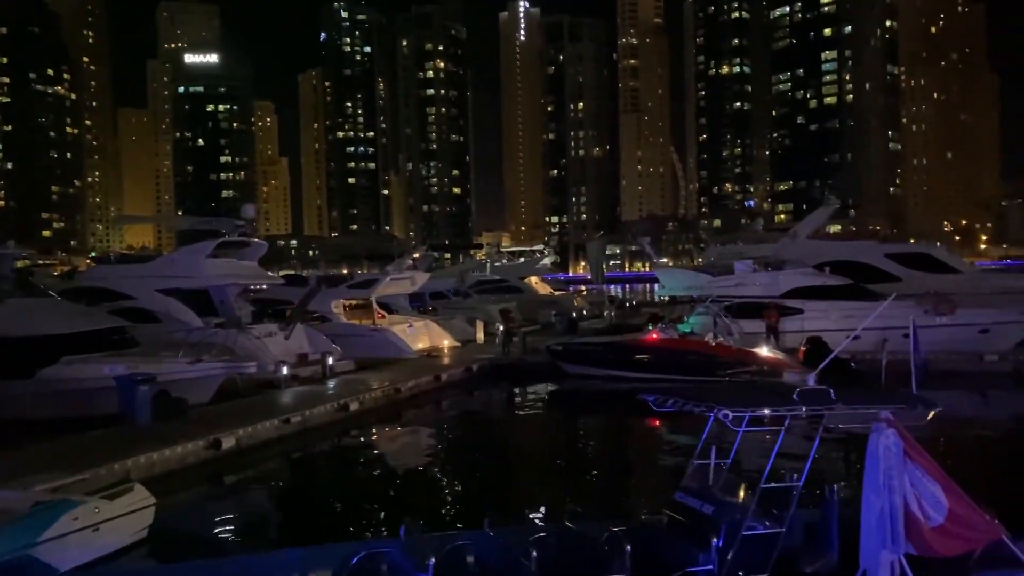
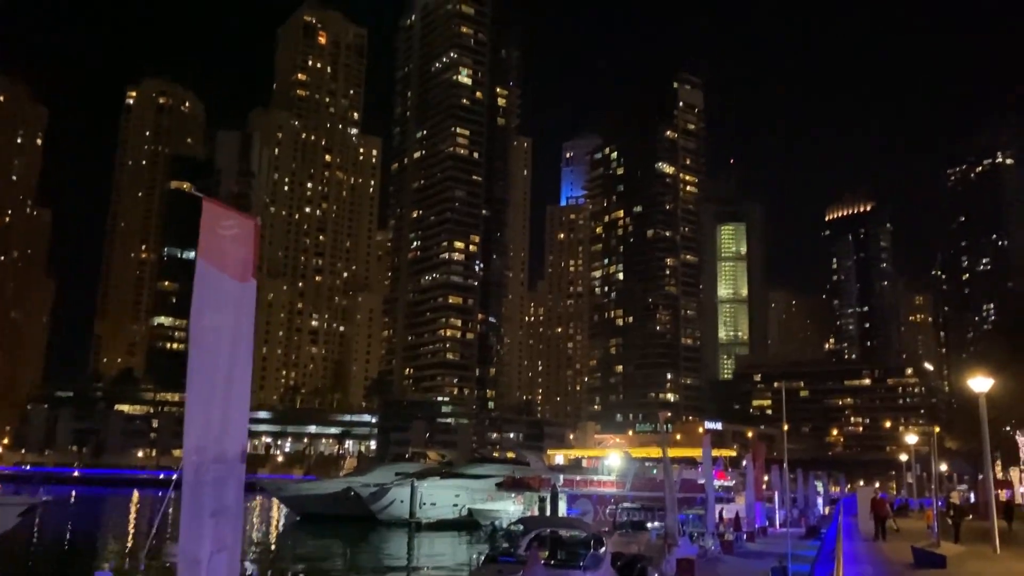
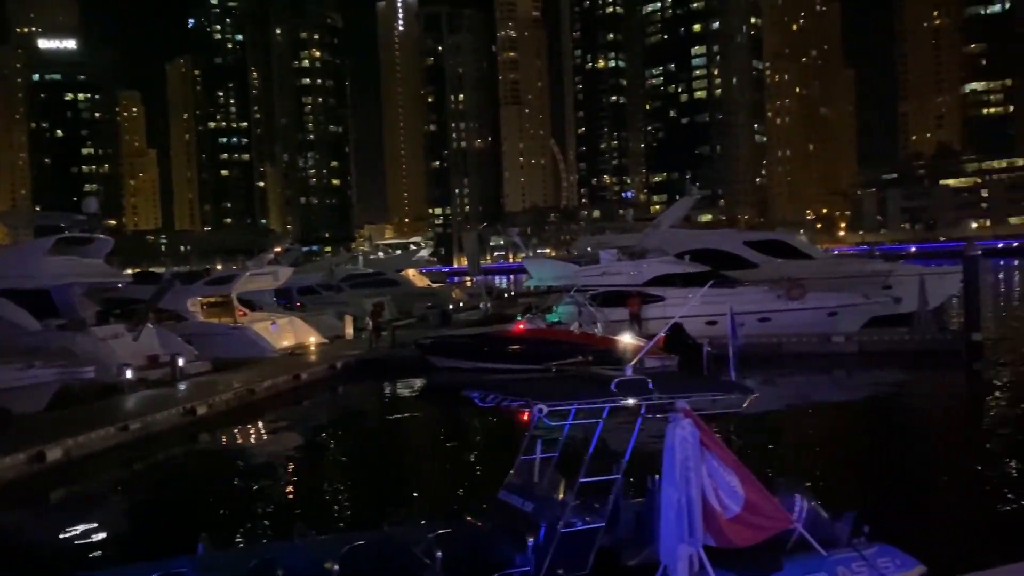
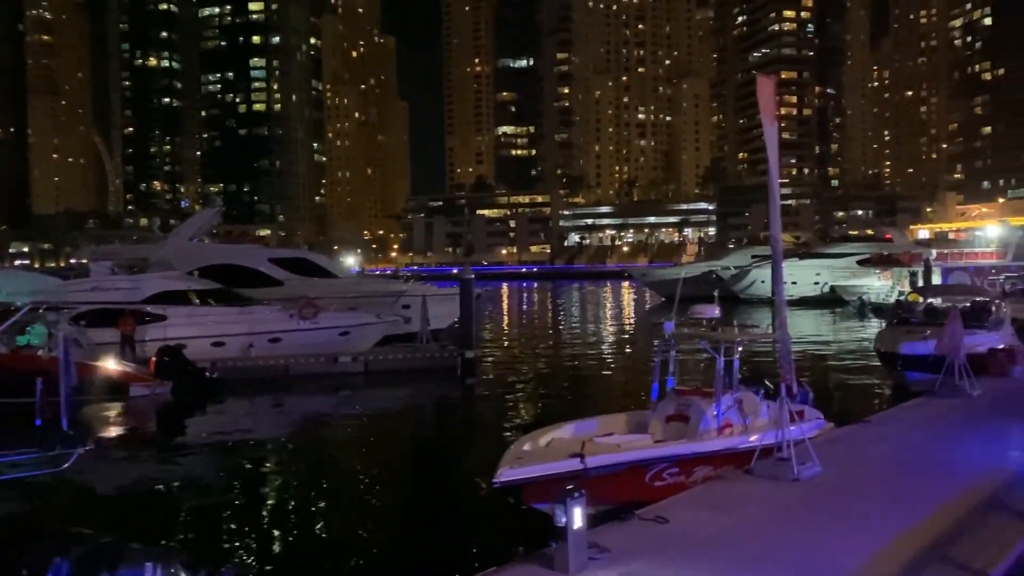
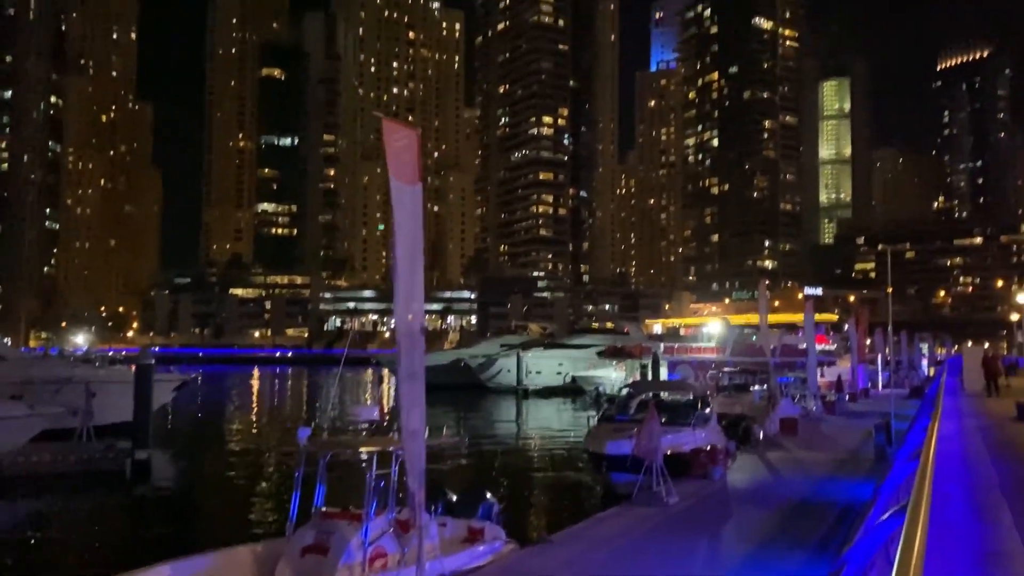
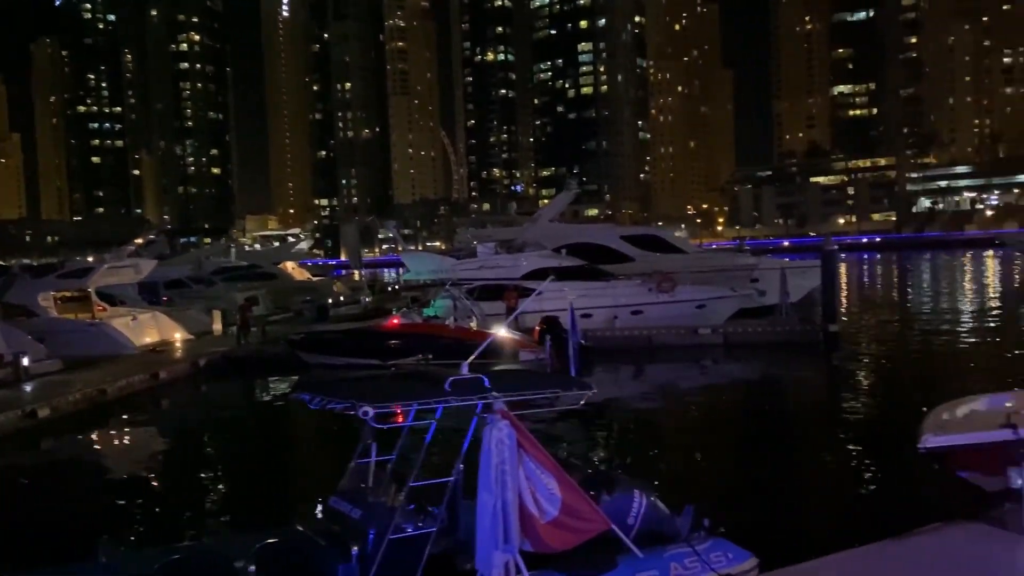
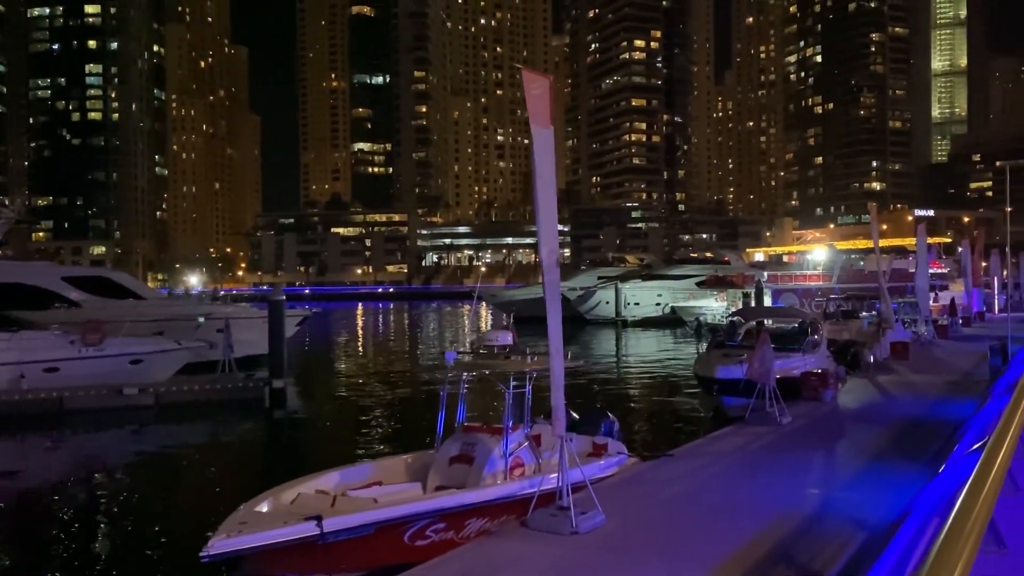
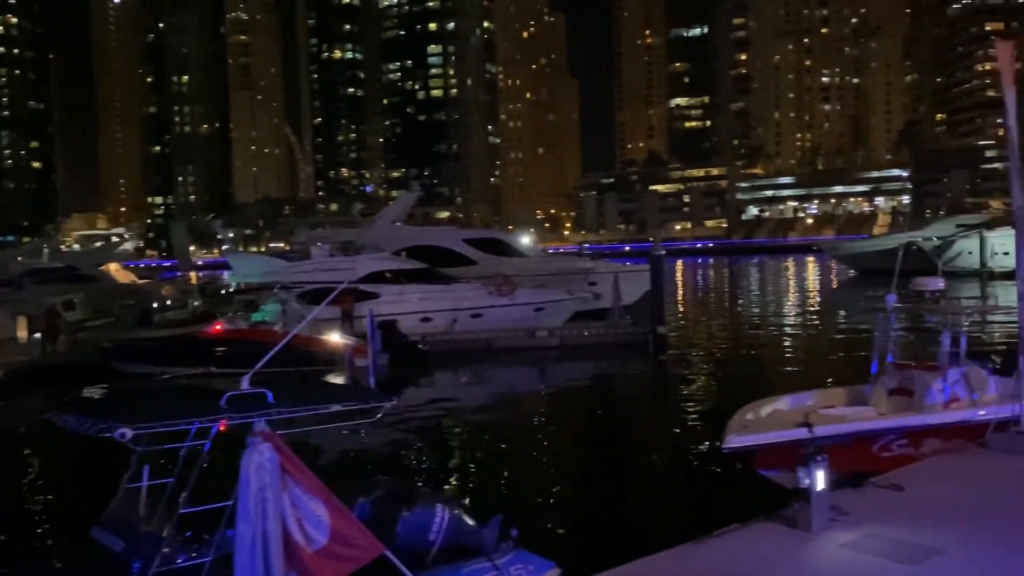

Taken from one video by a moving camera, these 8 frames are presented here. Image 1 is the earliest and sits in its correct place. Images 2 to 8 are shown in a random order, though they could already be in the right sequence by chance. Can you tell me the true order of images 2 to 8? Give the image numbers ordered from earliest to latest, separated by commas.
3, 6, 8, 4, 7, 5, 2
